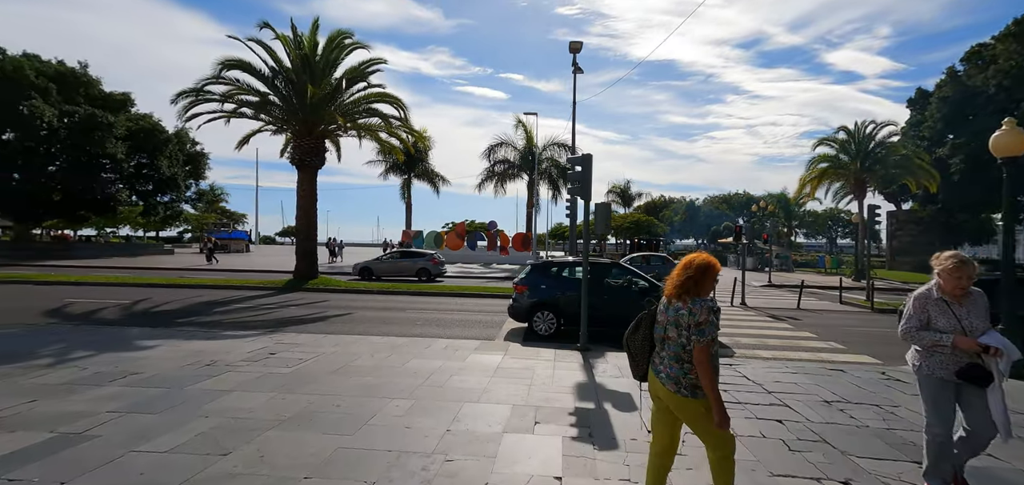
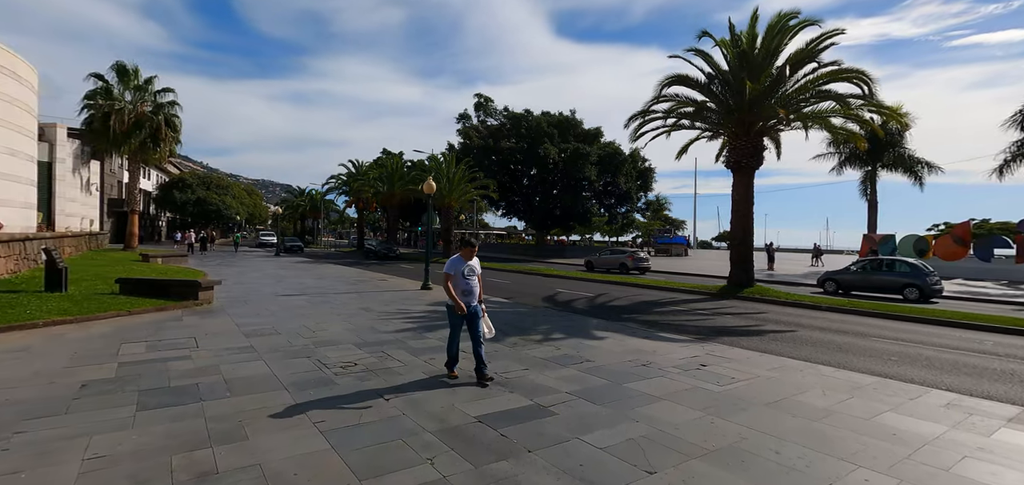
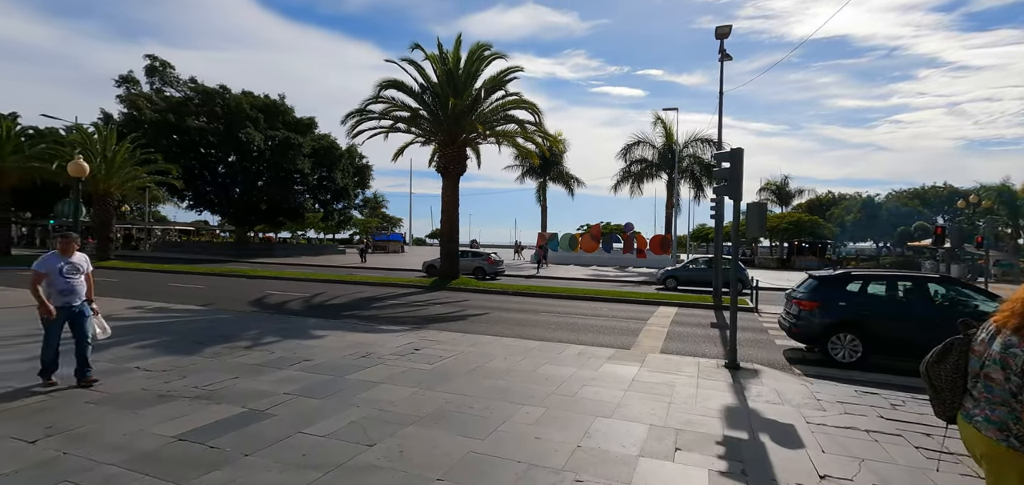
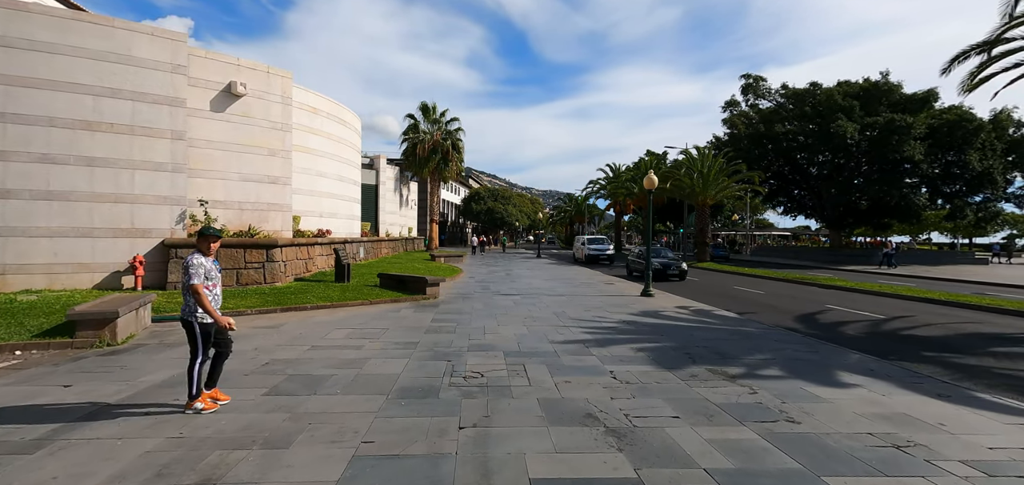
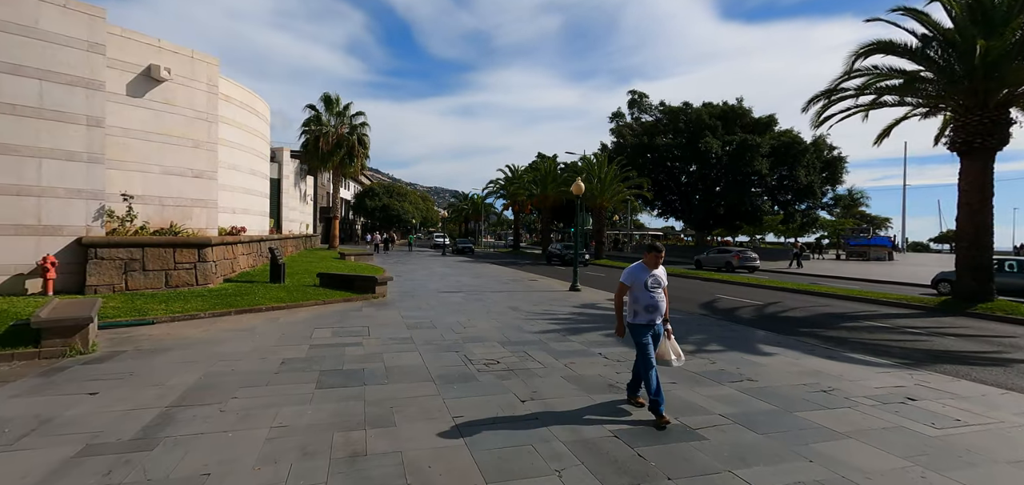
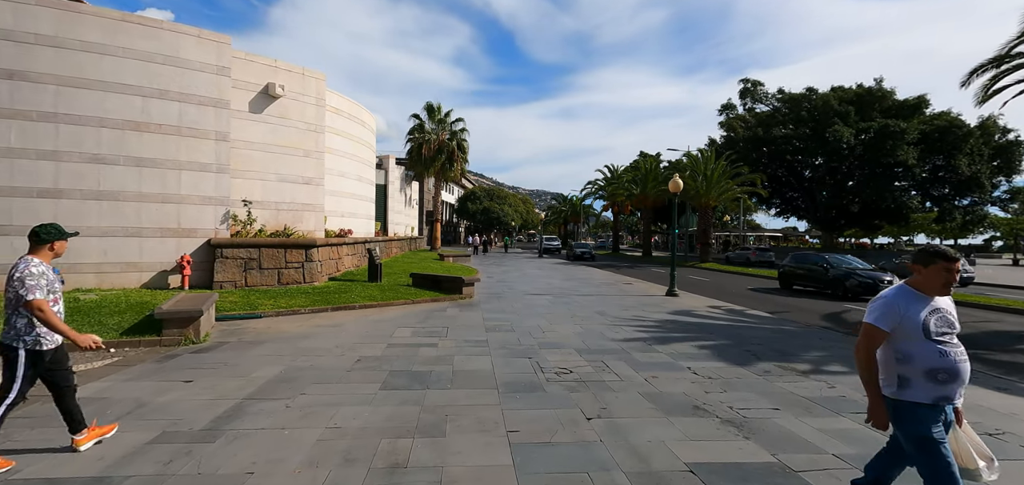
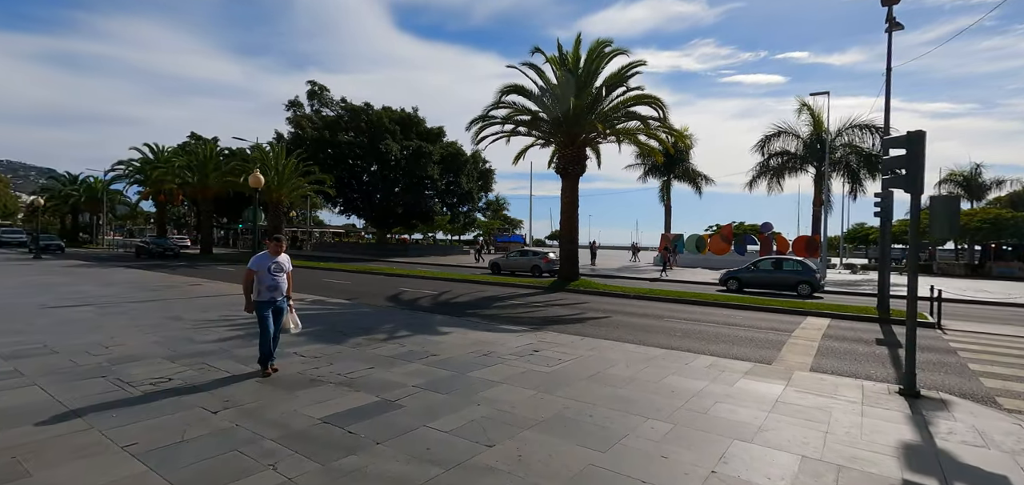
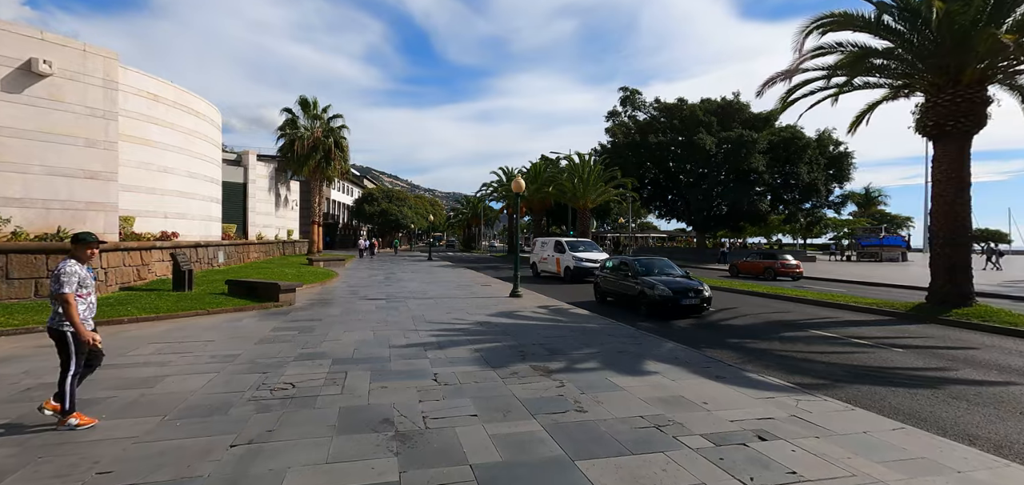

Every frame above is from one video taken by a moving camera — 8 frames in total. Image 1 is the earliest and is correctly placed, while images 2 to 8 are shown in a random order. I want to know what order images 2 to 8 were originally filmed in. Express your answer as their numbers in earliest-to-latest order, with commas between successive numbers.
3, 7, 2, 5, 6, 4, 8
